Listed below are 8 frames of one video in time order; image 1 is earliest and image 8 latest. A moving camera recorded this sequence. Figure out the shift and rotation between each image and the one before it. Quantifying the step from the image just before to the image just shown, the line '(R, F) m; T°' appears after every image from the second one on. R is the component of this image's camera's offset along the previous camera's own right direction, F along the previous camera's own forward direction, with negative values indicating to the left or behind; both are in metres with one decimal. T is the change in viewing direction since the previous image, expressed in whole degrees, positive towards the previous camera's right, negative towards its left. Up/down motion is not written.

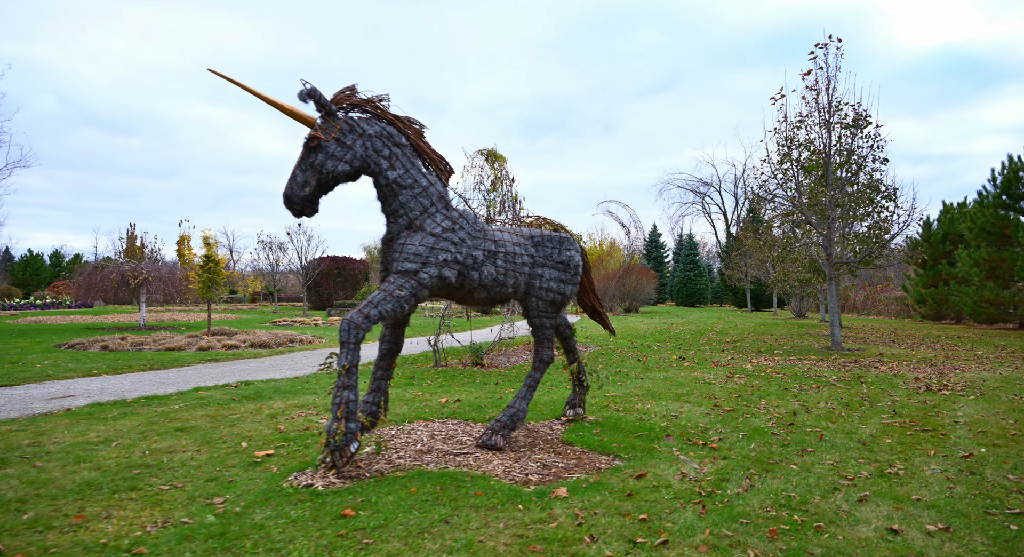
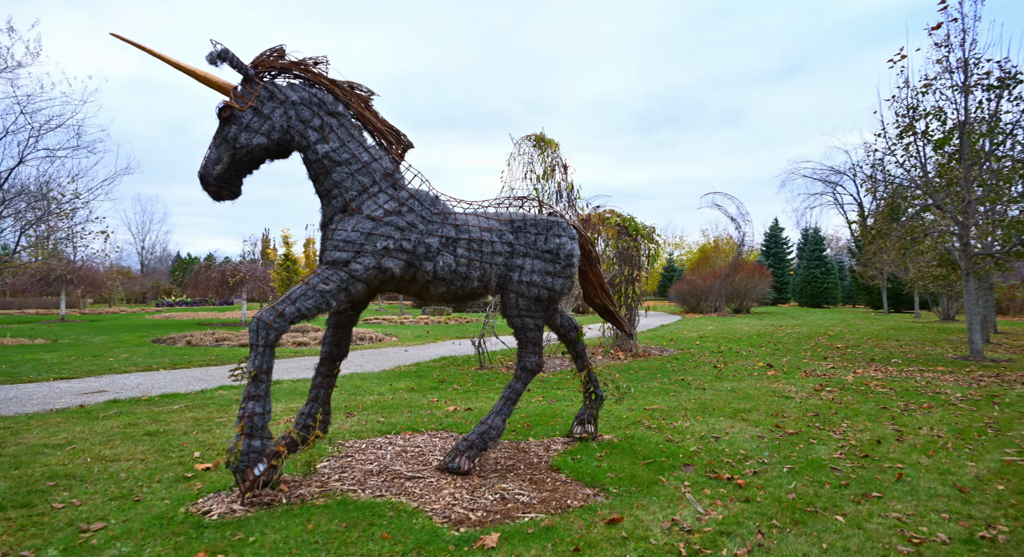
(+1.0, +0.8) m; -11°
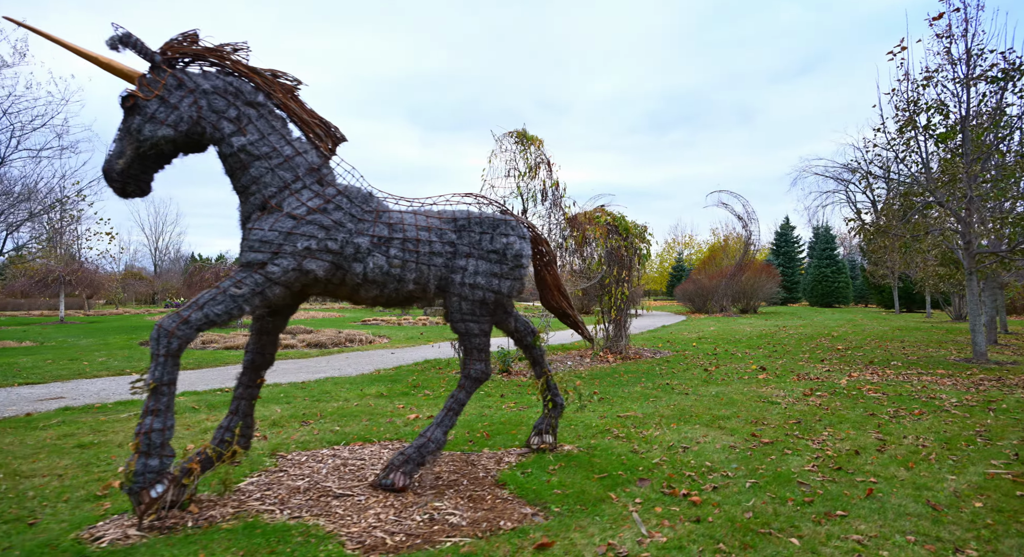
(+0.5, +0.2) m; -1°
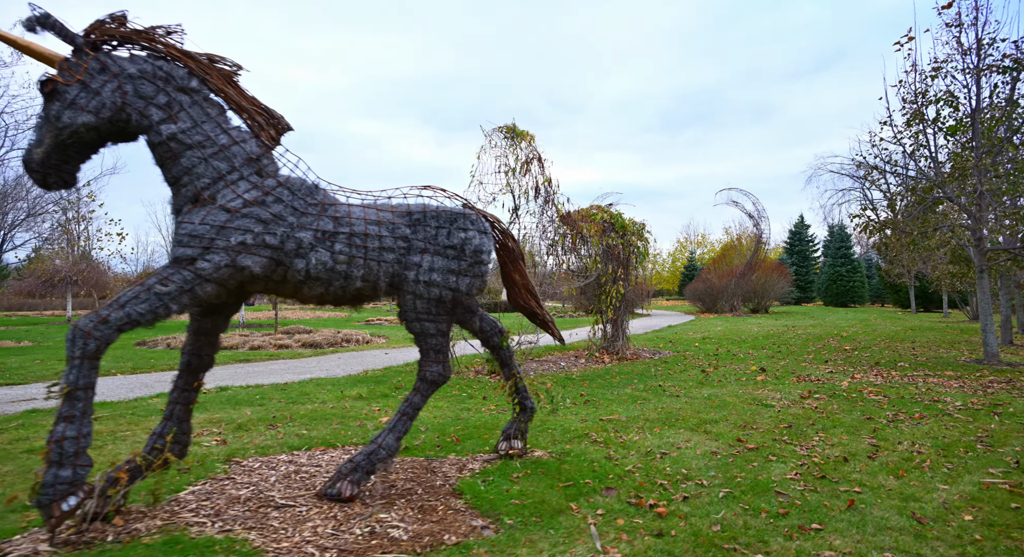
(+0.4, +0.2) m; -1°
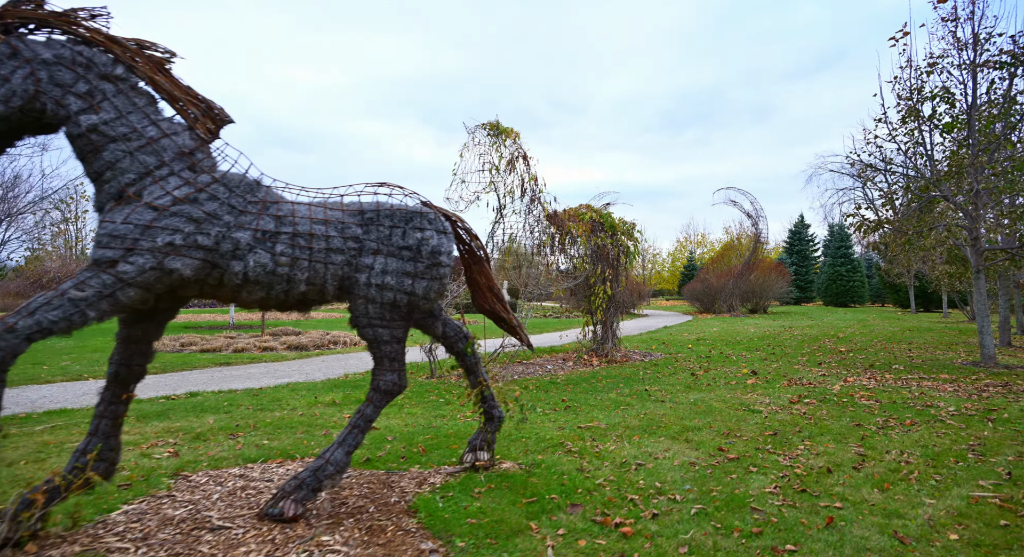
(+0.3, +0.2) m; 0°
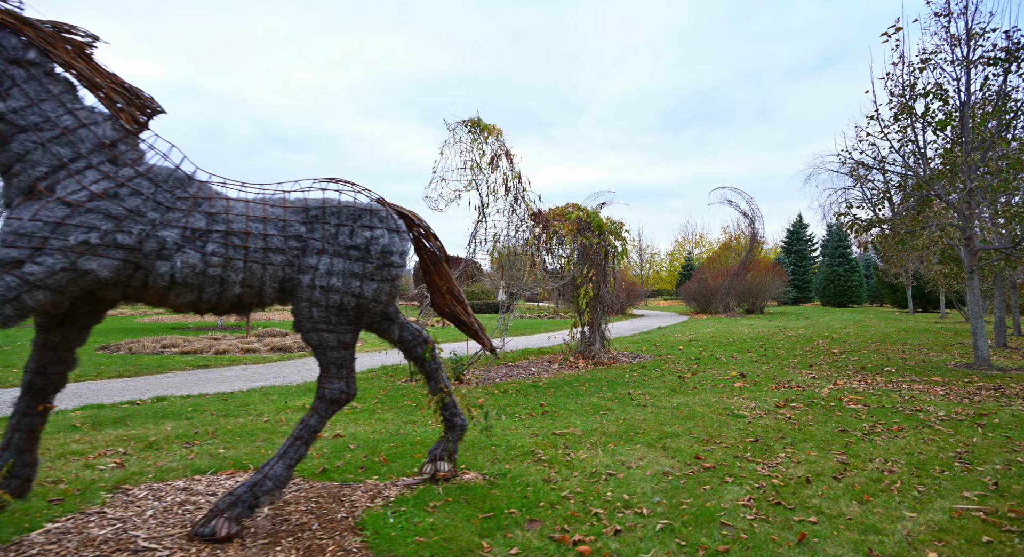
(+0.3, +0.2) m; 0°
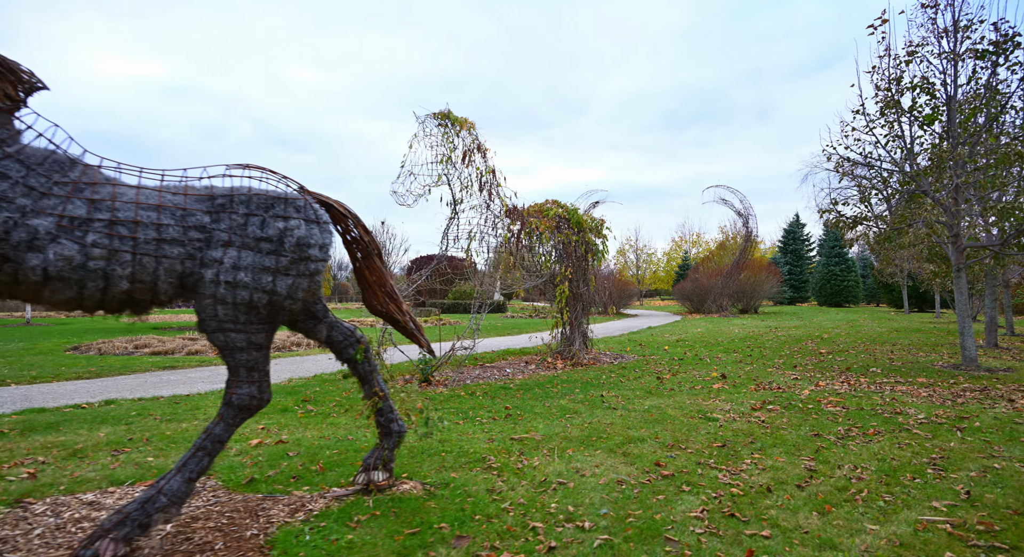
(+0.4, +0.3) m; 0°
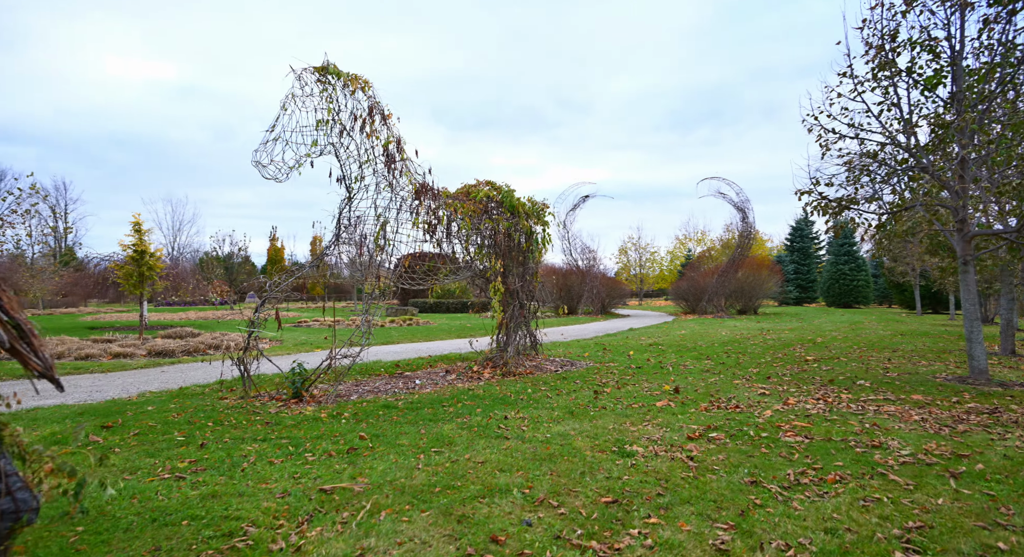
(+1.6, +1.6) m; -1°
